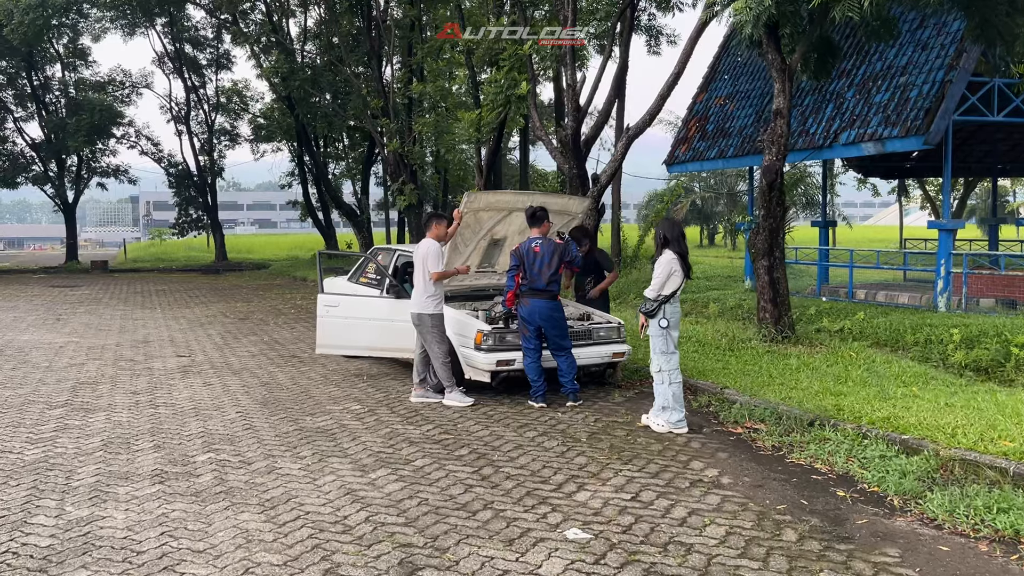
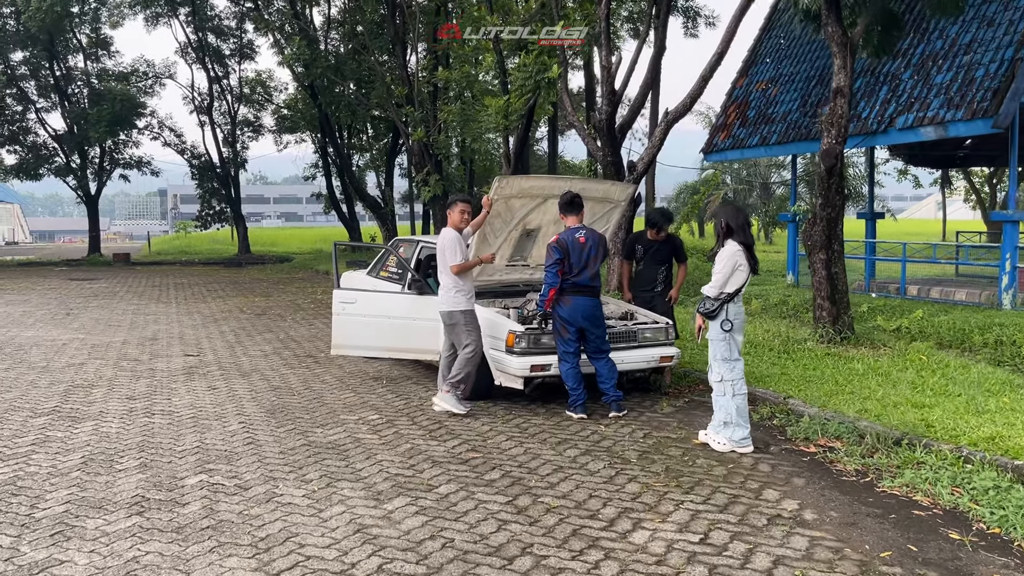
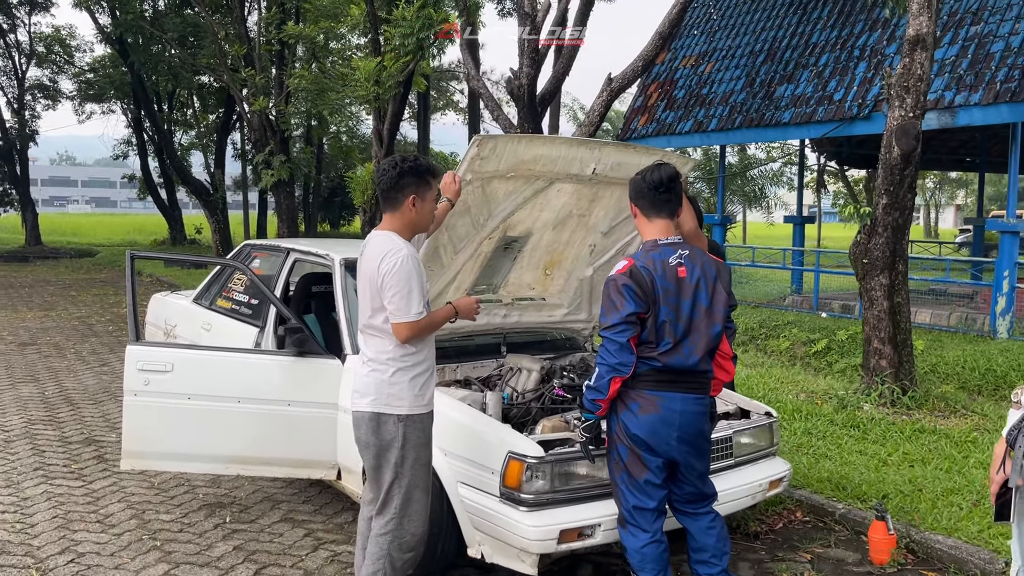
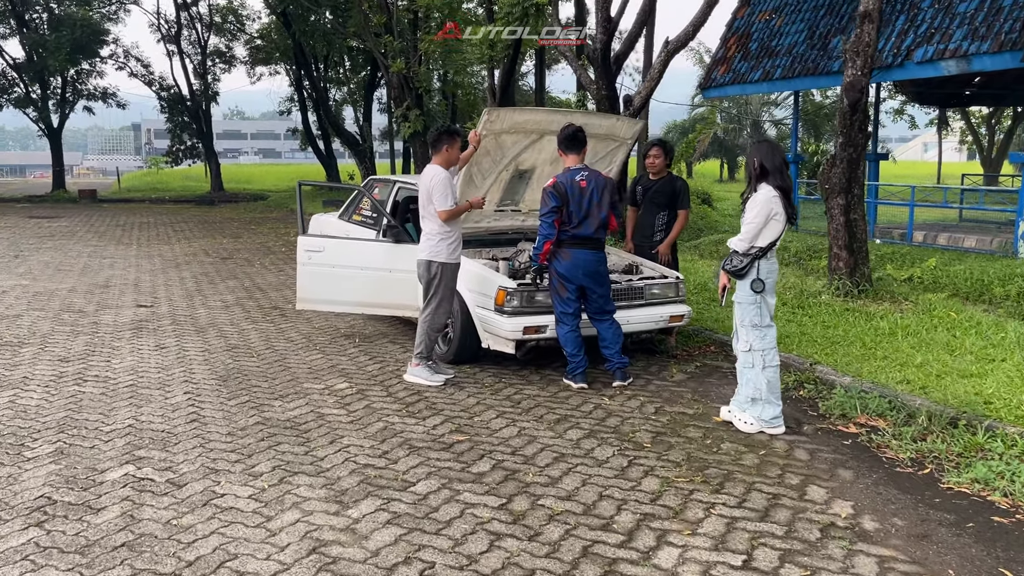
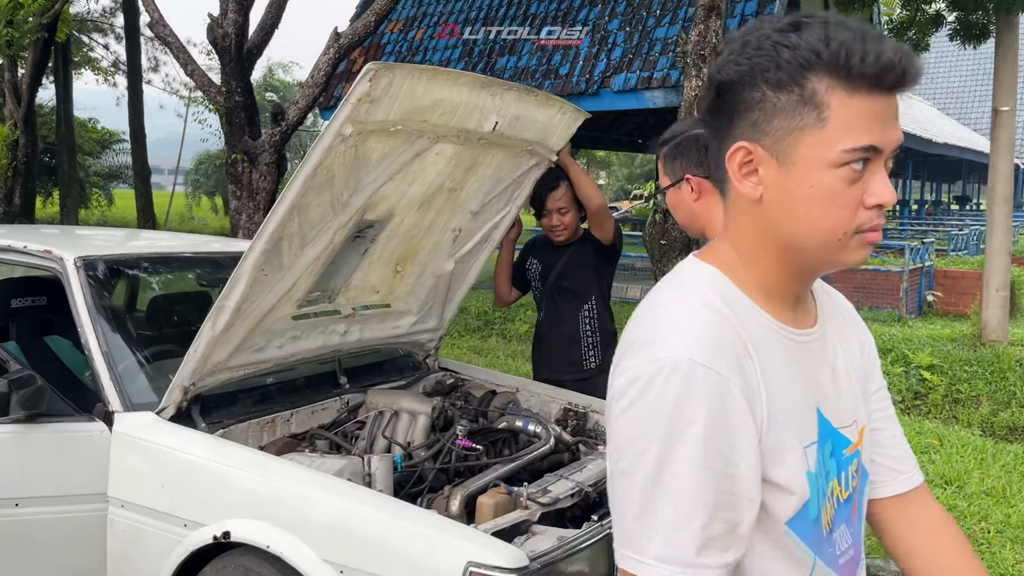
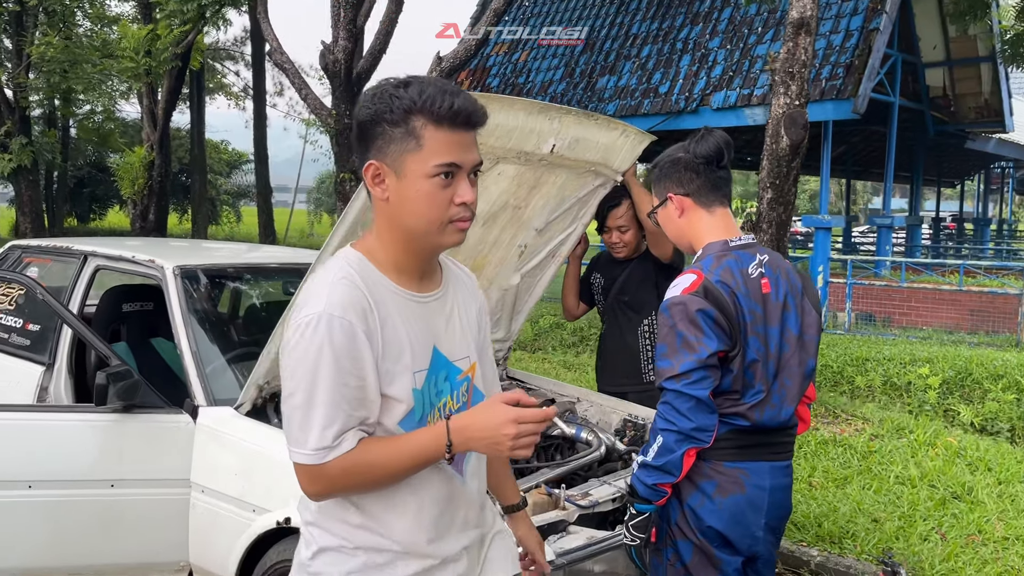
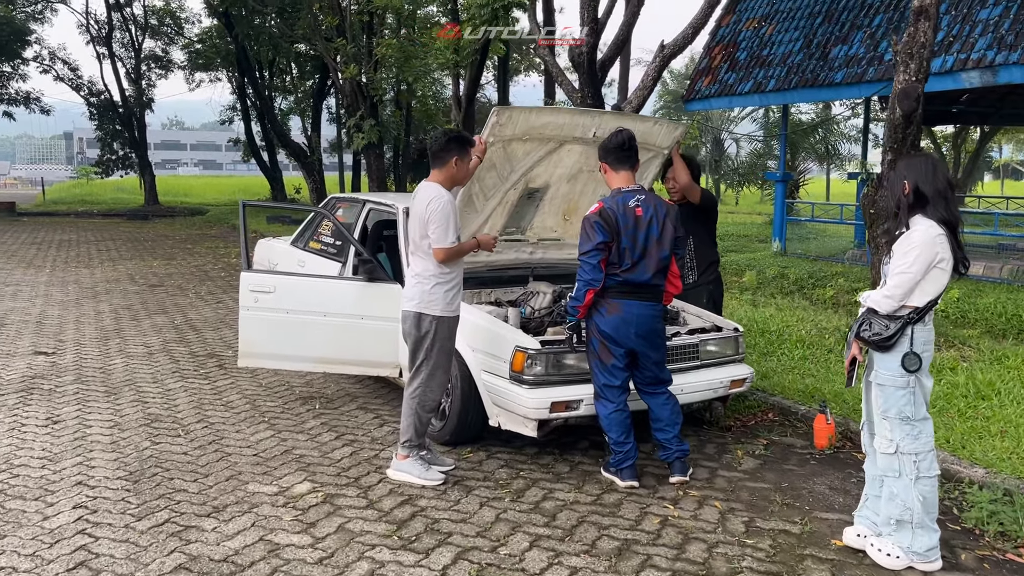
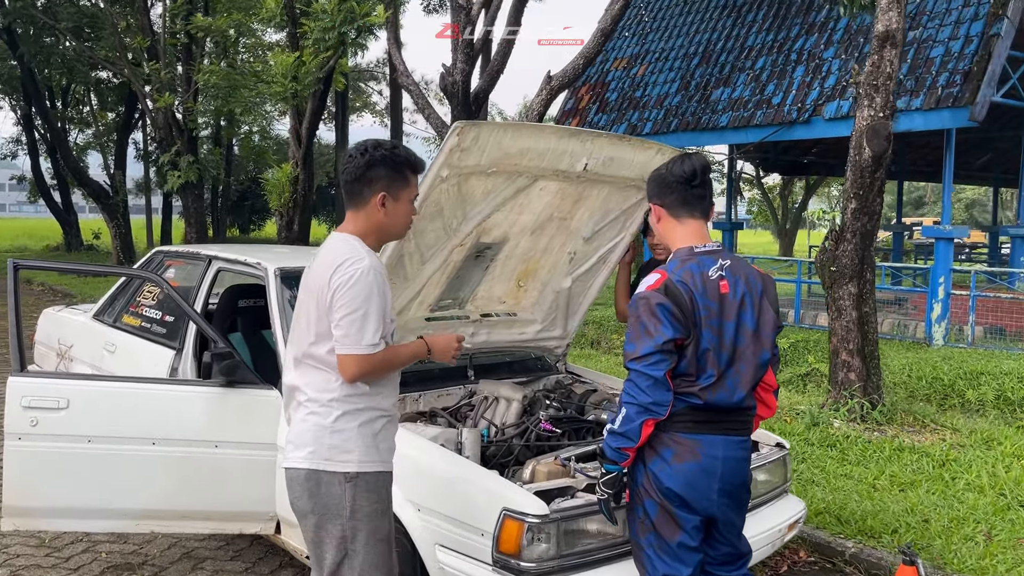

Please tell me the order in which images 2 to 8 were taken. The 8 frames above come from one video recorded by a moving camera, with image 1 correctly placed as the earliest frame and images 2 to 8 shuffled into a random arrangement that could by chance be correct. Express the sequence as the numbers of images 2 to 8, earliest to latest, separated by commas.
2, 4, 7, 3, 8, 6, 5
